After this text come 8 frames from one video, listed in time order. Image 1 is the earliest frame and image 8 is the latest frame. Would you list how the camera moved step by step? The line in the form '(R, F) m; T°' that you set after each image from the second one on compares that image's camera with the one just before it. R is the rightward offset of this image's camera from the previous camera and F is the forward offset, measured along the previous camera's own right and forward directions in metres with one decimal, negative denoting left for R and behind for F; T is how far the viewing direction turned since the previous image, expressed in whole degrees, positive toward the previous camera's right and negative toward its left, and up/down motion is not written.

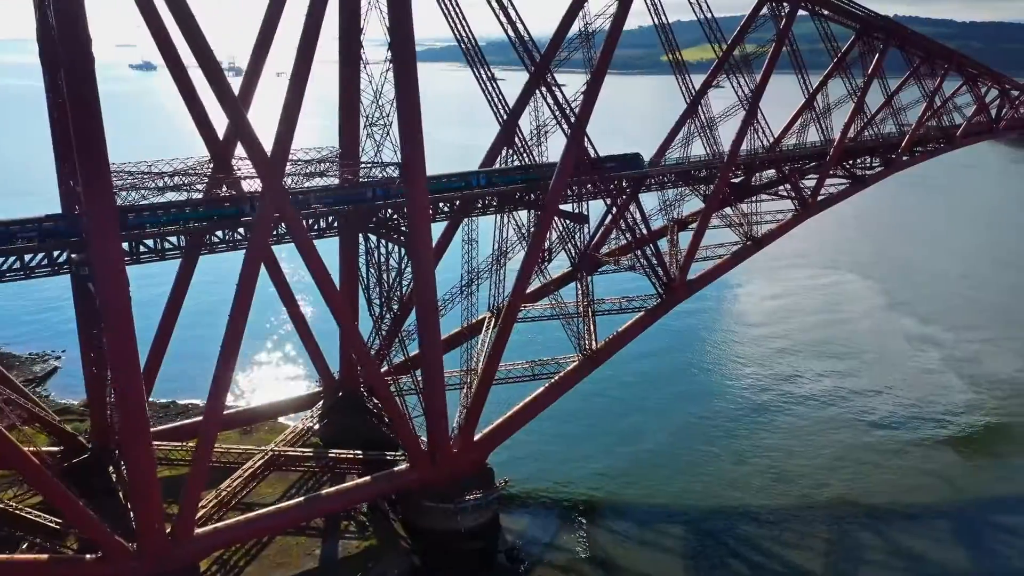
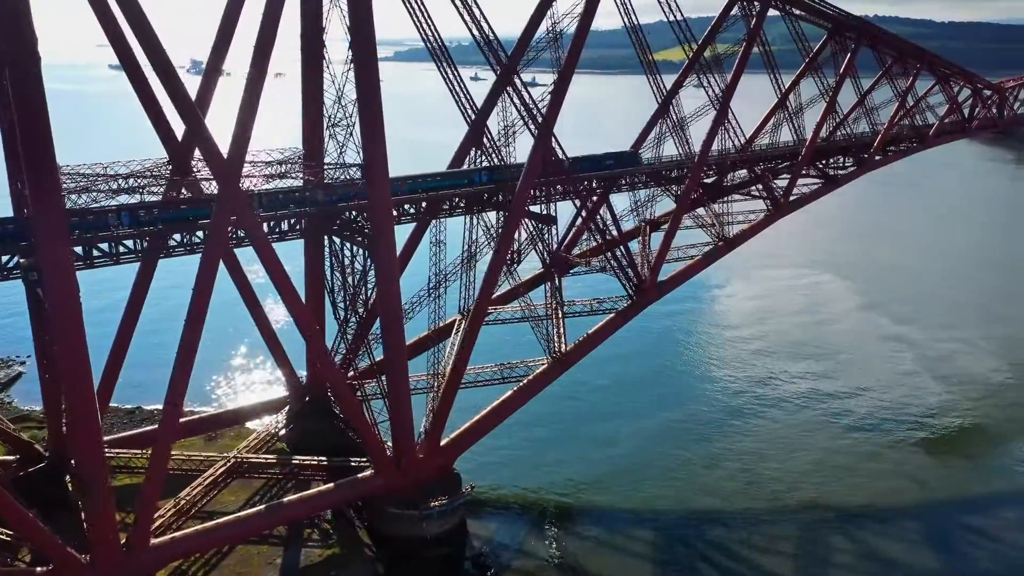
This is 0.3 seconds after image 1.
(+0.3, +0.1) m; +1°
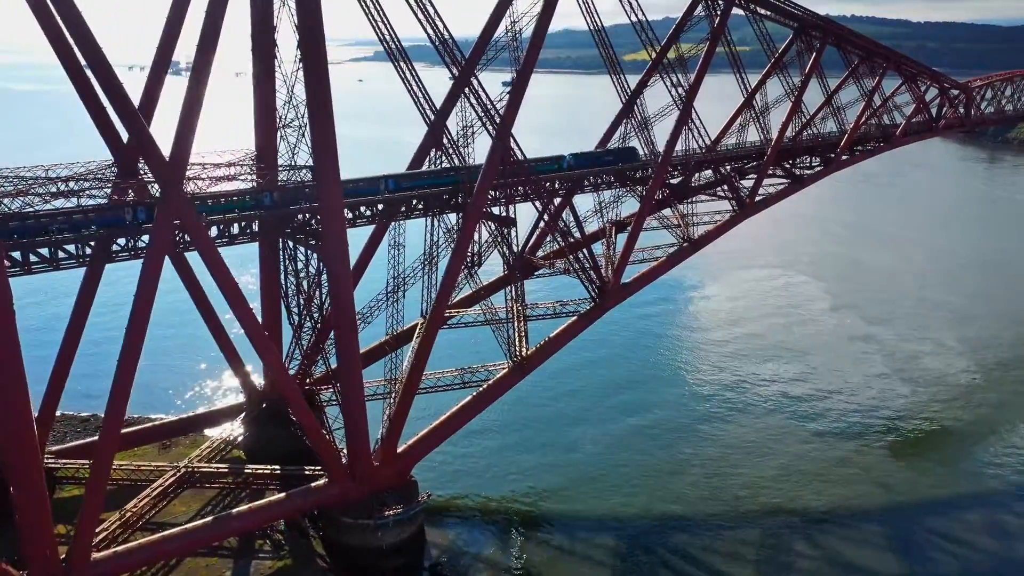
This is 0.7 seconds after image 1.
(+0.4, +0.1) m; +1°
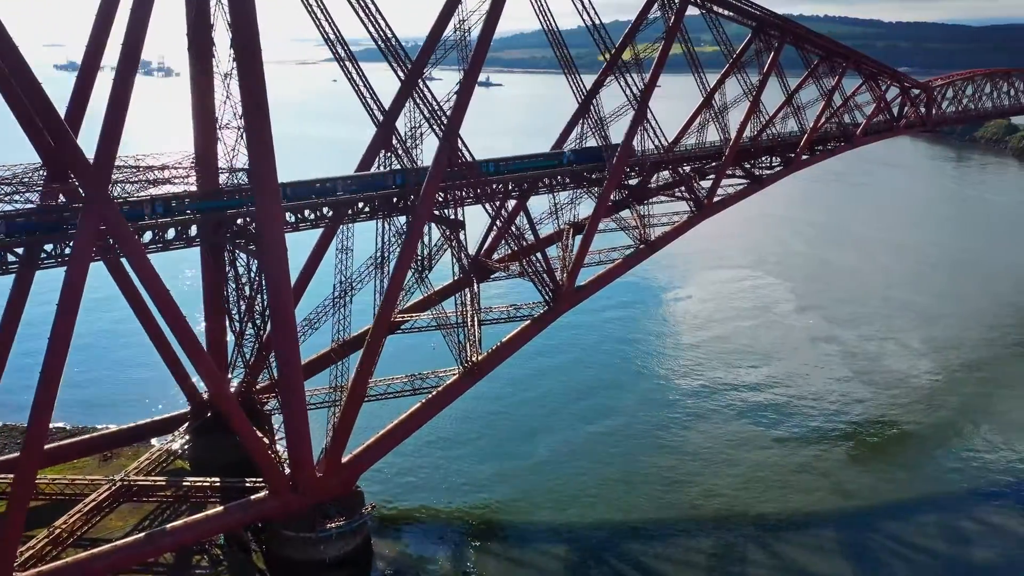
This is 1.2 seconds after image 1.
(+0.5, +0.1) m; +1°
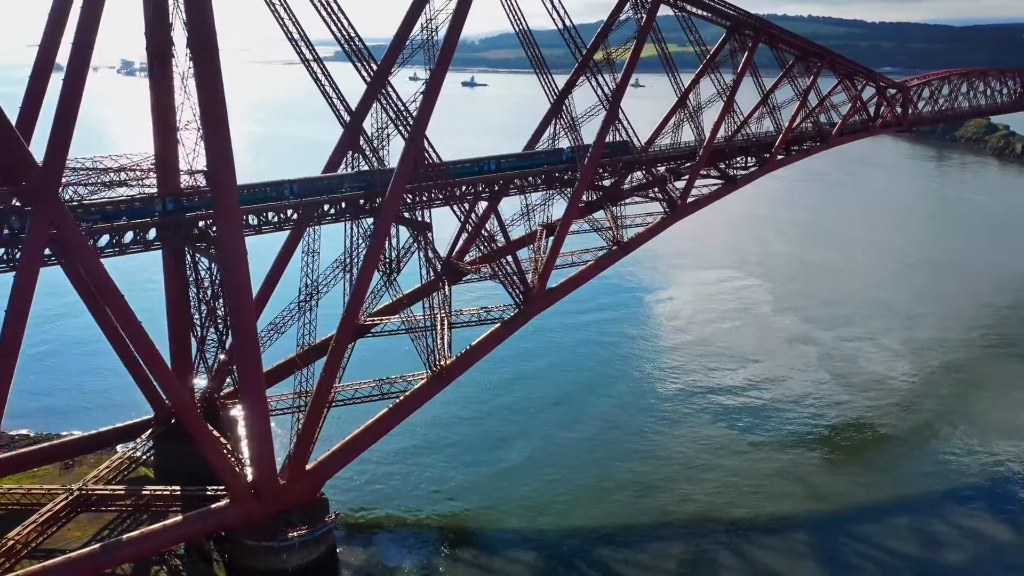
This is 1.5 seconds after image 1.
(+0.3, +0.1) m; +1°
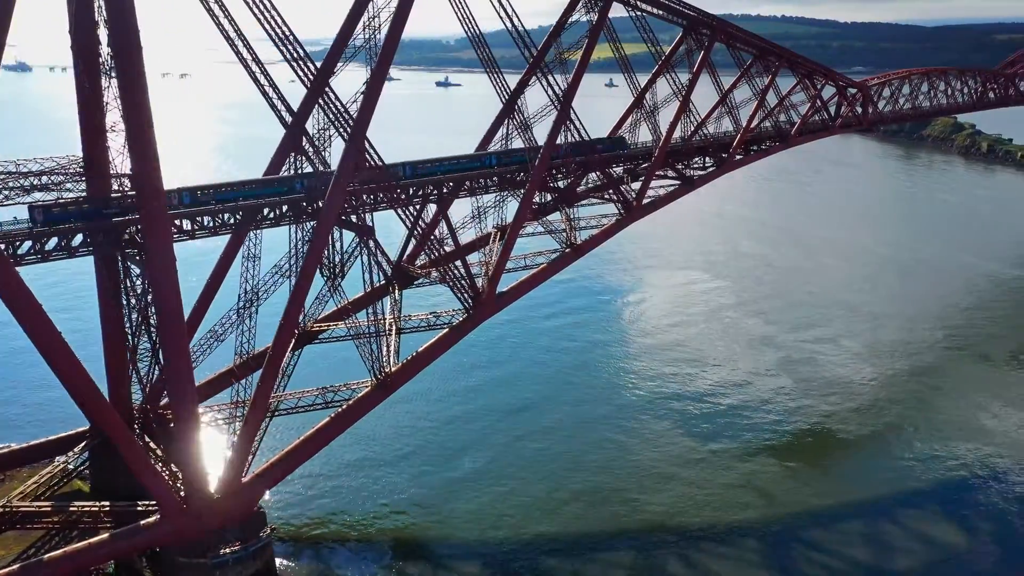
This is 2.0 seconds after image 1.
(+0.5, +0.2) m; +1°
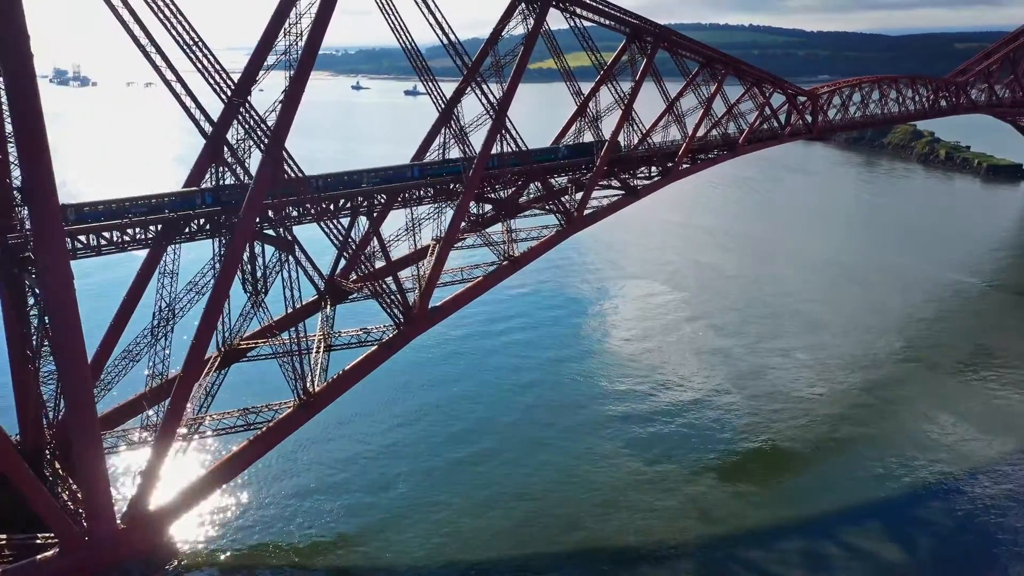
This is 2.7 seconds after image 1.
(+0.7, +0.2) m; +1°
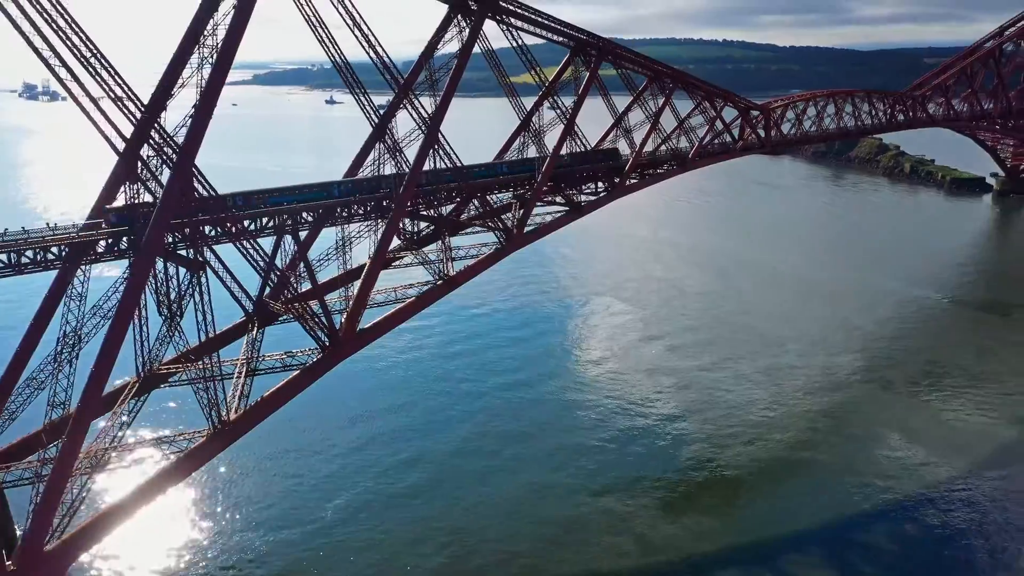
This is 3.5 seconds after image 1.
(+0.8, +0.3) m; +1°
